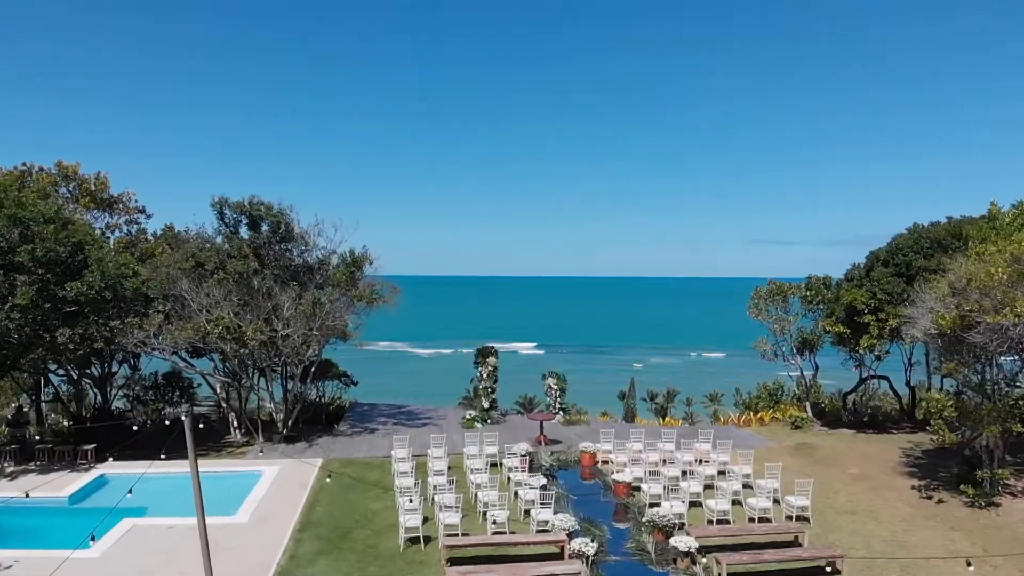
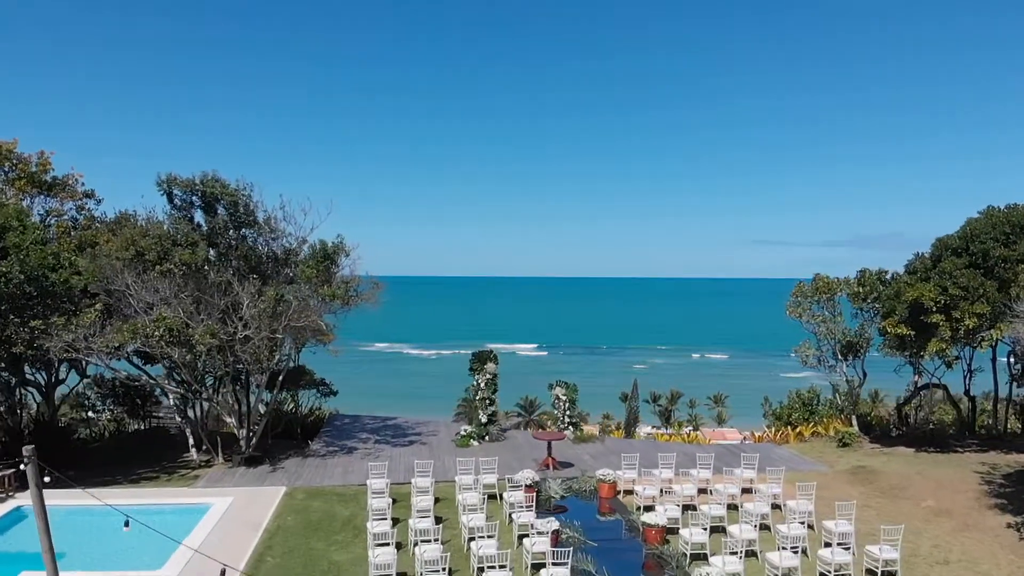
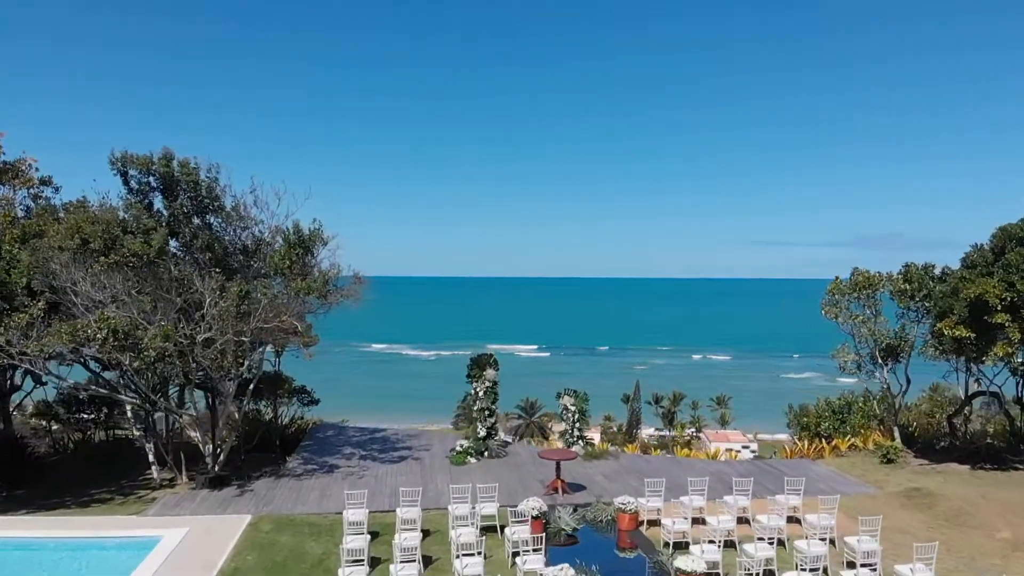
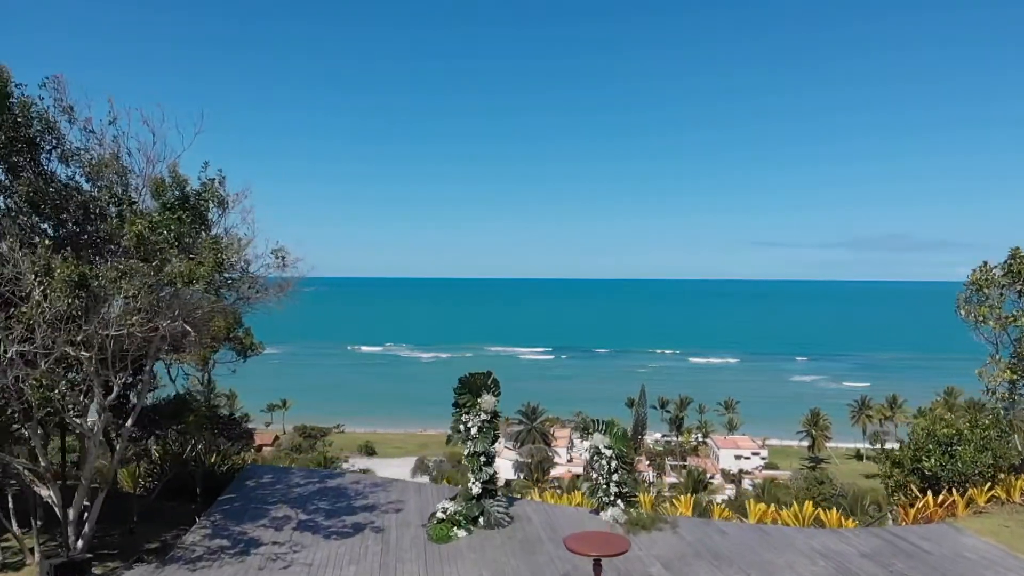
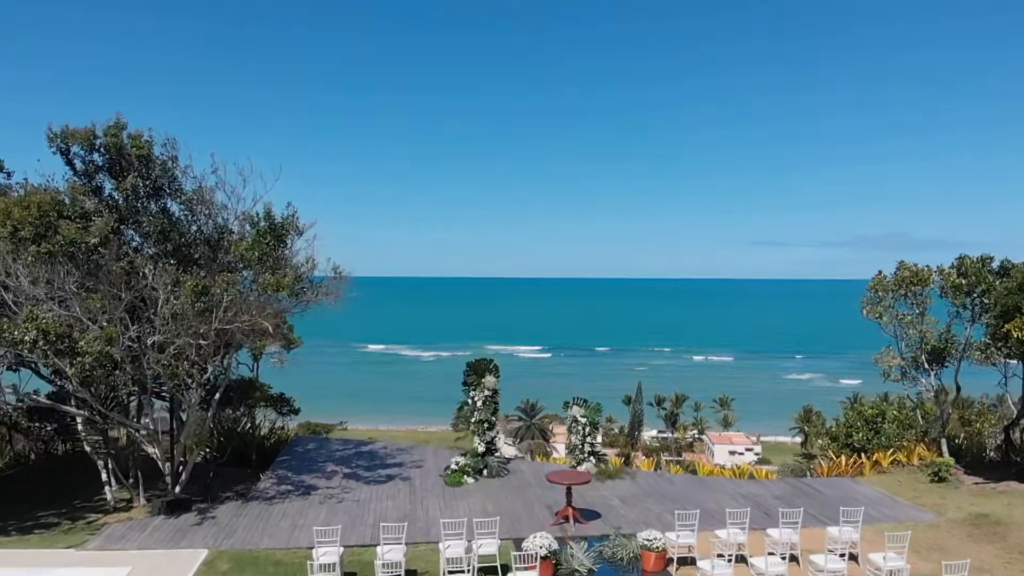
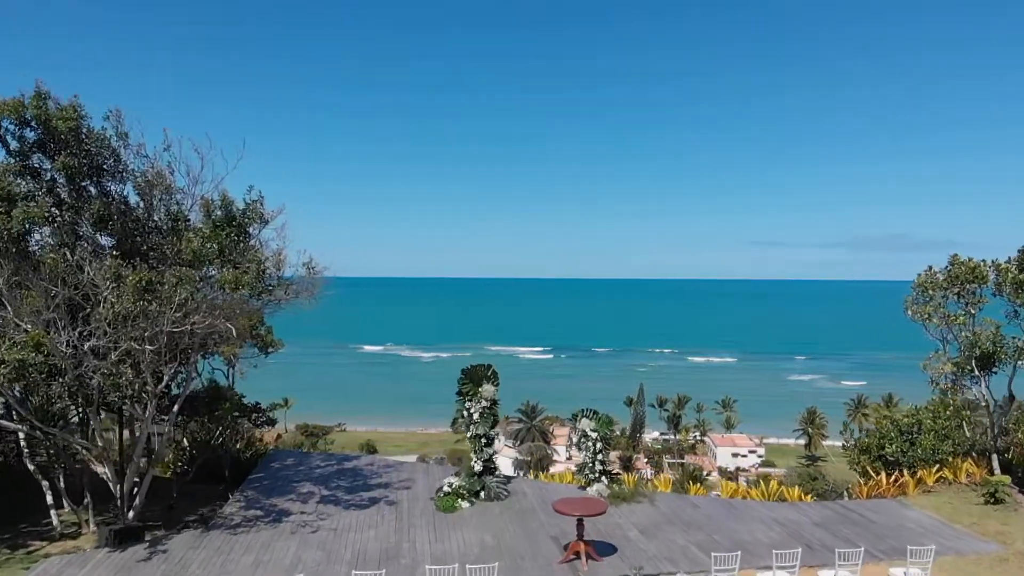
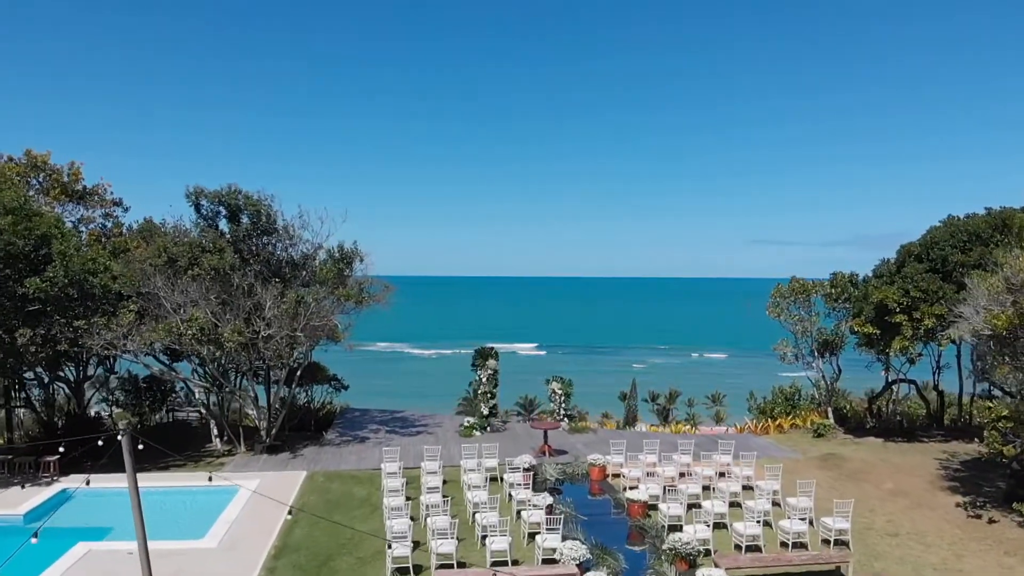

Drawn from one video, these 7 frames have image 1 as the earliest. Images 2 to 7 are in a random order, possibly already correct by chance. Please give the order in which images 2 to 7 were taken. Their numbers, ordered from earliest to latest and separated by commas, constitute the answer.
7, 2, 3, 5, 6, 4
